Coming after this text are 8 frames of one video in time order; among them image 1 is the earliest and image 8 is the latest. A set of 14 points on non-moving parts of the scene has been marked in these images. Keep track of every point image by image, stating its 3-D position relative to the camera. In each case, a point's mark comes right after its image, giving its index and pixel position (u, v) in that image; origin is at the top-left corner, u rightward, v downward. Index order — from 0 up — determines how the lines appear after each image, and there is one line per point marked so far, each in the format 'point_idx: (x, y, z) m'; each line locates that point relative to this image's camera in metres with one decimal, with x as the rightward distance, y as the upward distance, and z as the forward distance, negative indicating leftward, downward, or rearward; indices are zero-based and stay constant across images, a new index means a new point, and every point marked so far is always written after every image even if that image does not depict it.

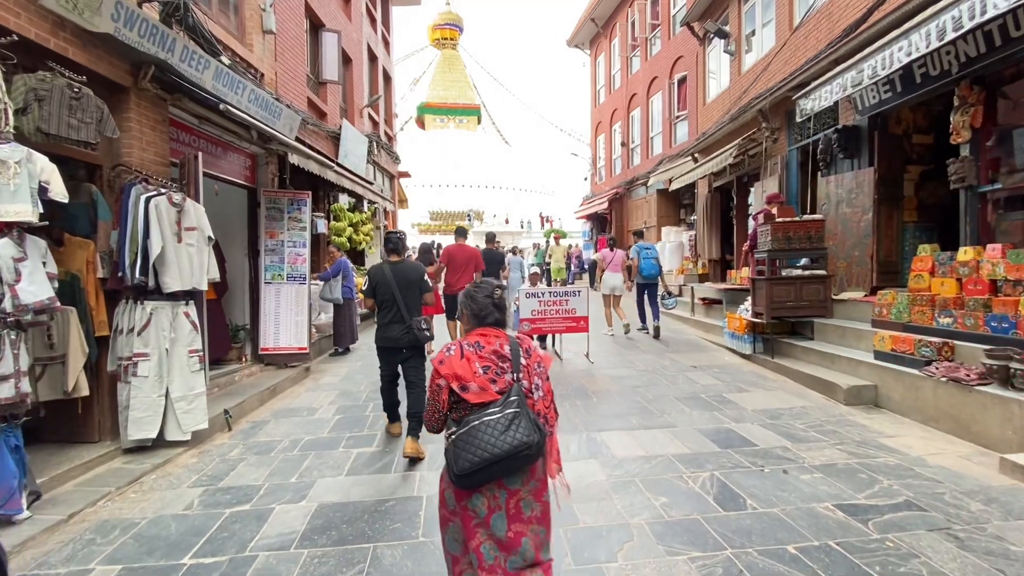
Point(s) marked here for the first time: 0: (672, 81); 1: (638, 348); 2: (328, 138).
0: (+4.9, +6.4, +16.0) m
1: (+2.0, -1.0, +8.3) m
2: (-4.0, +3.3, +11.4) m
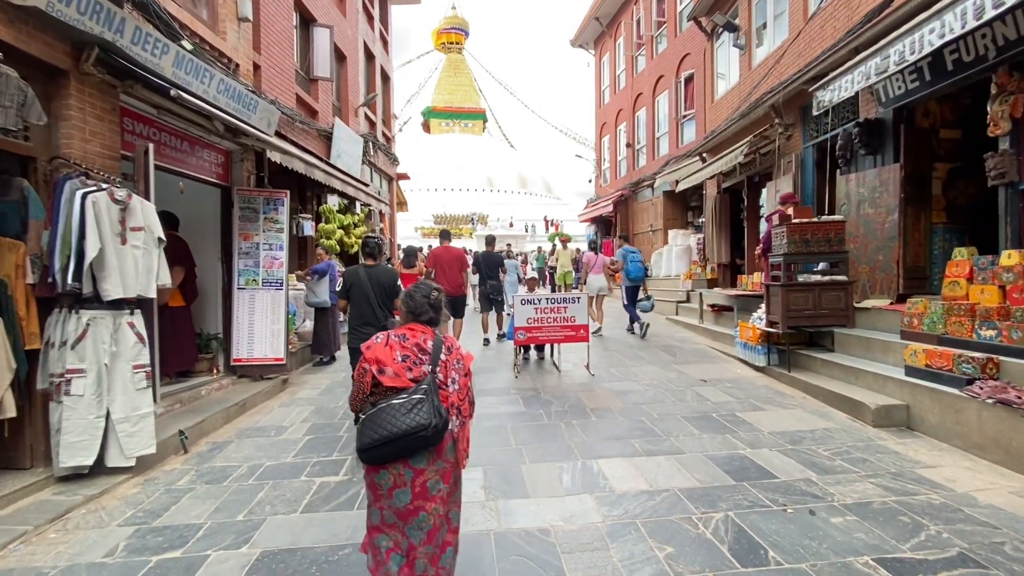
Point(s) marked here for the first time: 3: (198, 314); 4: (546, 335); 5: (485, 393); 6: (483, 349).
0: (+4.9, +6.2, +15.4) m
1: (+2.0, -1.1, +7.8) m
2: (-4.1, +3.2, +10.9) m
3: (-3.9, -0.3, +6.5) m
4: (+0.5, -0.6, +7.1) m
5: (-0.3, -1.2, +6.1) m
6: (-0.5, -1.0, +9.0) m
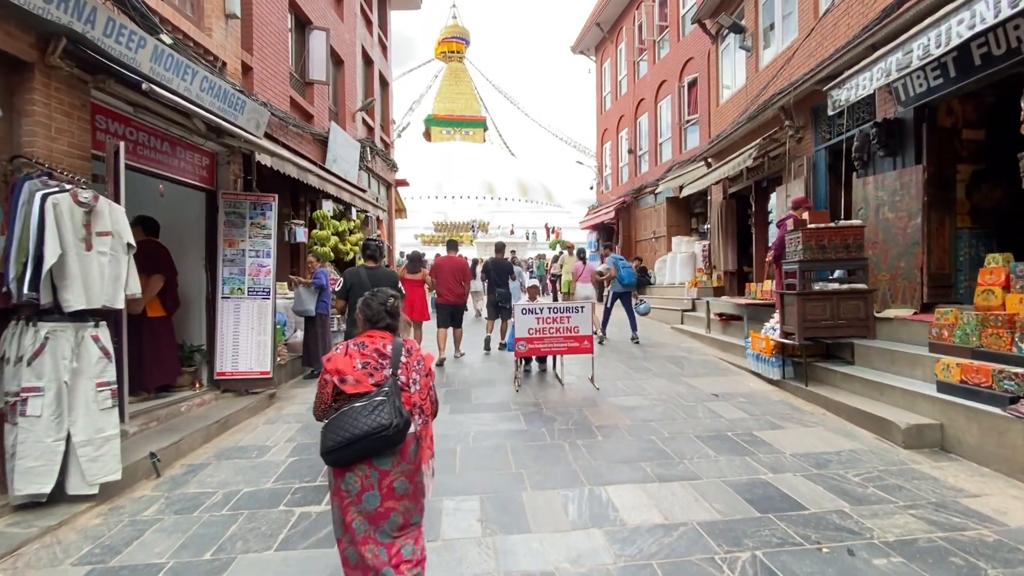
0: (+4.9, +6.0, +15.2) m
1: (+2.0, -1.2, +7.4) m
2: (-4.1, +3.0, +10.6) m
3: (-3.9, -0.4, +6.2) m
4: (+0.5, -0.8, +6.7) m
5: (-0.3, -1.3, +5.8) m
6: (-0.5, -1.2, +8.6) m
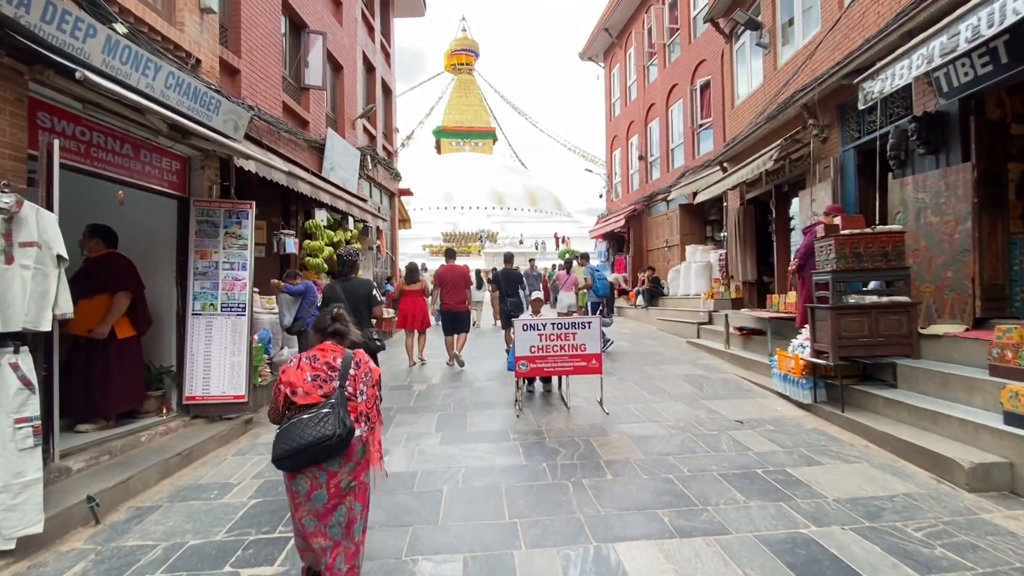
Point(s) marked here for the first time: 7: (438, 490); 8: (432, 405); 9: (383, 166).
0: (+5.1, +5.6, +14.6) m
1: (+2.0, -1.4, +6.8) m
2: (-4.0, +2.7, +10.2) m
3: (-3.9, -0.6, +5.7) m
4: (+0.5, -0.9, +6.1) m
5: (-0.3, -1.5, +5.2) m
6: (-0.4, -1.4, +8.0) m
7: (-0.6, -1.6, +4.0) m
8: (-1.0, -1.5, +6.5) m
9: (-3.6, +3.4, +14.5) m
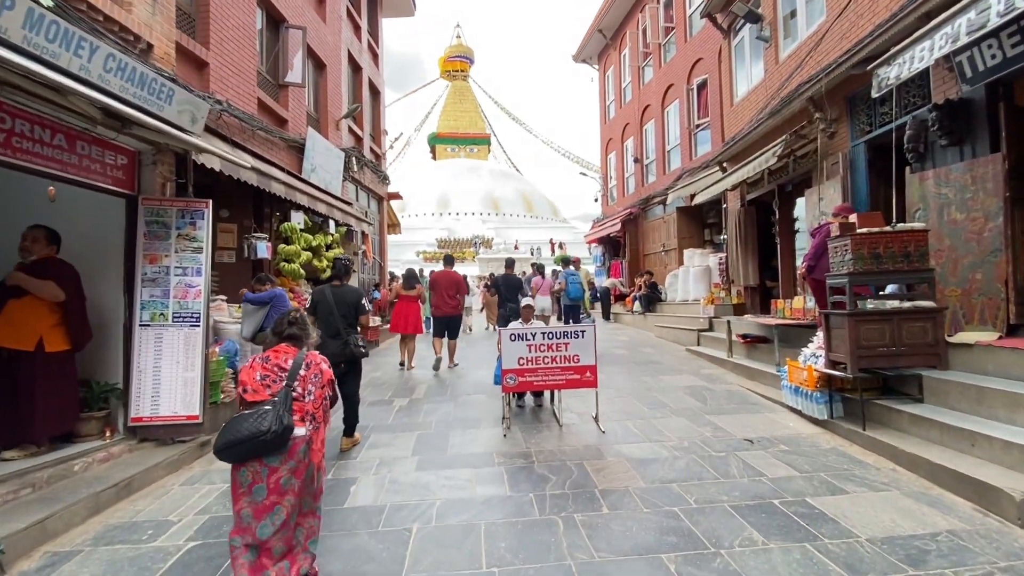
0: (+4.9, +5.5, +14.2) m
1: (+1.8, -1.4, +6.2) m
2: (-4.2, +2.6, +9.7) m
3: (-4.1, -0.7, +5.1) m
4: (+0.3, -1.0, +5.6) m
5: (-0.5, -1.5, +4.6) m
6: (-0.6, -1.5, +7.5) m
7: (-0.7, -1.6, +3.5) m
8: (-1.2, -1.5, +6.0) m
9: (-3.9, +3.2, +14.0) m
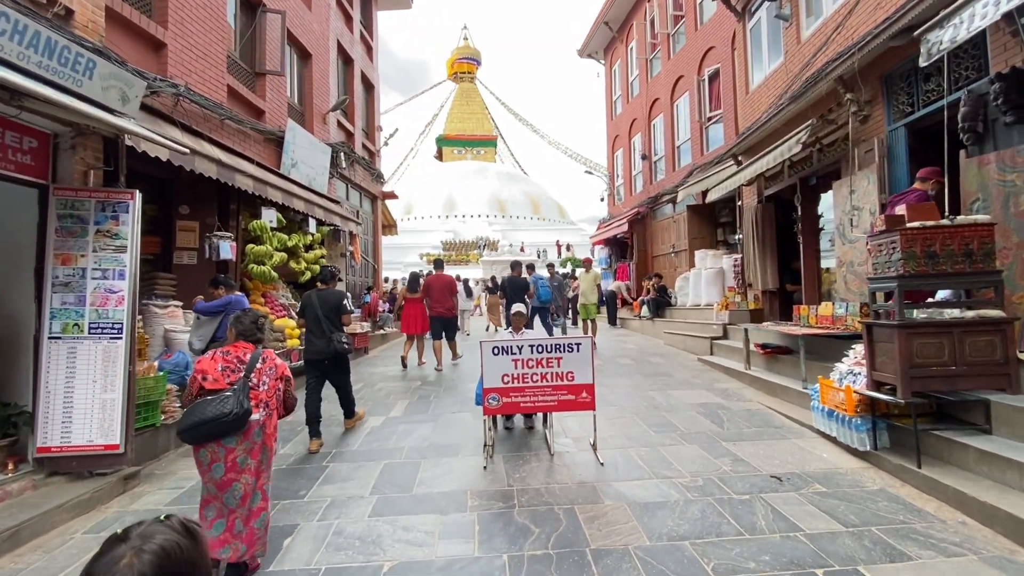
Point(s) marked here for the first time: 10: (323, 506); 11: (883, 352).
0: (+4.9, +5.4, +13.3) m
1: (+1.7, -1.5, +5.4) m
2: (-4.3, +2.5, +9.0) m
3: (-4.3, -0.7, +4.4) m
4: (+0.2, -1.0, +4.8) m
5: (-0.6, -1.6, +3.8) m
6: (-0.7, -1.5, +6.7) m
7: (-0.9, -1.6, +2.7) m
8: (-1.3, -1.6, +5.2) m
9: (-3.9, +3.1, +13.3) m
10: (-1.4, -1.6, +3.9) m
11: (+3.0, -0.5, +4.2) m
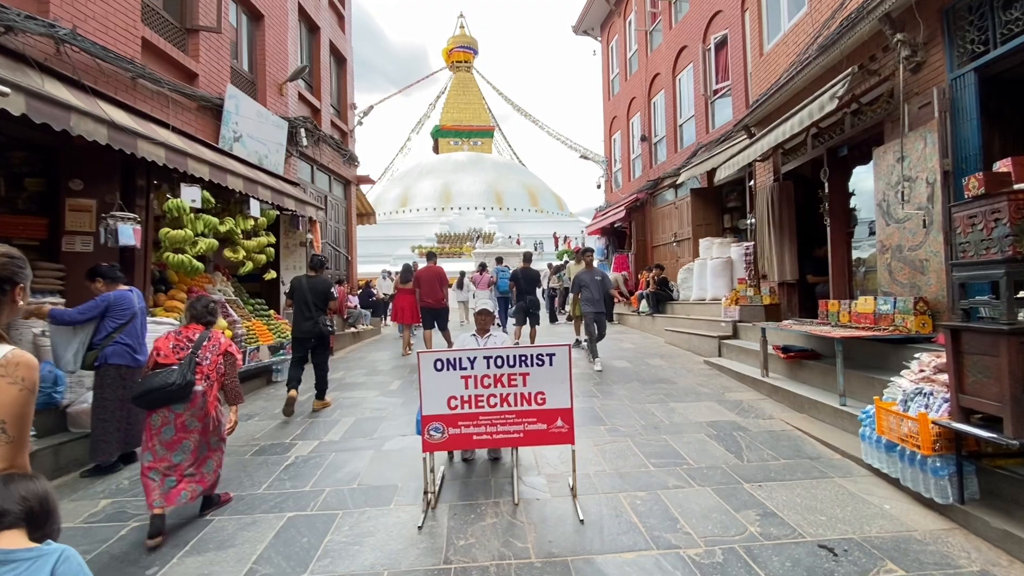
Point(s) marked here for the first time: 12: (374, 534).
0: (+4.5, +5.6, +12.0) m
1: (+1.3, -1.4, +4.2) m
2: (-4.6, +2.6, +7.7) m
3: (-4.6, -0.7, +3.1) m
4: (-0.2, -1.0, +3.5) m
5: (-1.0, -1.5, +2.6) m
6: (-1.1, -1.5, +5.5) m
7: (-1.2, -1.6, +1.4) m
8: (-1.6, -1.5, +4.0) m
9: (-4.2, +3.3, +12.0) m
10: (-1.8, -1.6, +2.7) m
11: (+2.6, -0.5, +2.9) m
12: (-0.9, -1.5, +3.2) m
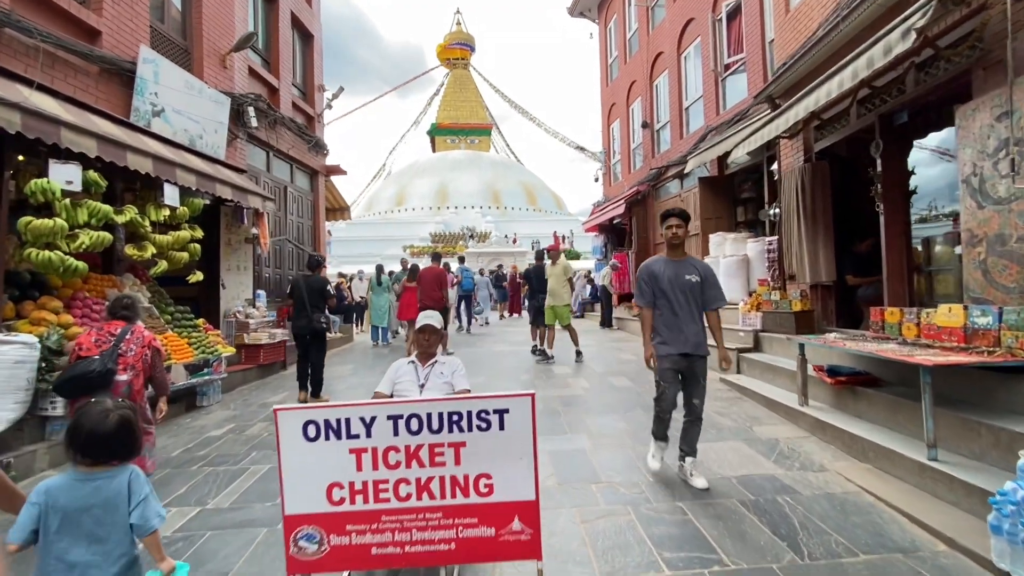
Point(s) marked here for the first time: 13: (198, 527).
0: (+4.2, +5.5, +10.6) m
1: (+1.0, -1.5, +2.8) m
2: (-4.9, +2.6, +6.3) m
3: (-4.9, -0.8, +1.7) m
4: (-0.5, -1.0, +2.1) m
5: (-1.3, -1.6, +1.2) m
6: (-1.4, -1.5, +4.1) m
7: (-1.5, -1.7, 0.0) m
8: (-2.0, -1.6, +2.6) m
9: (-4.5, +3.2, +10.6) m
10: (-2.1, -1.6, +1.3) m
11: (+2.3, -0.5, +1.5) m
12: (-1.2, -1.6, +1.8) m
13: (-2.0, -1.6, +3.4) m
